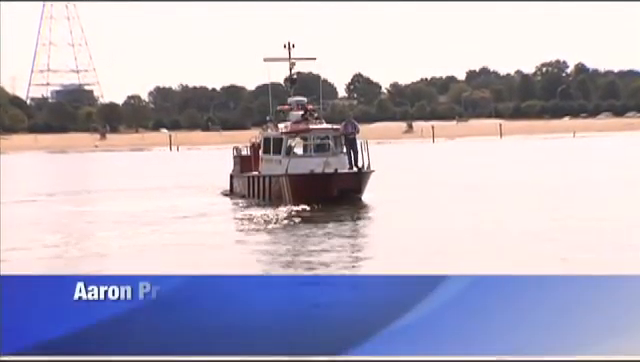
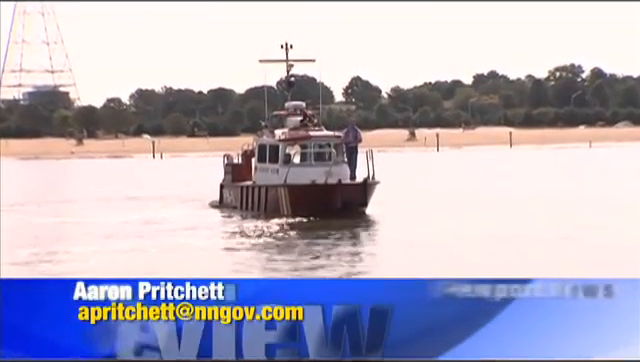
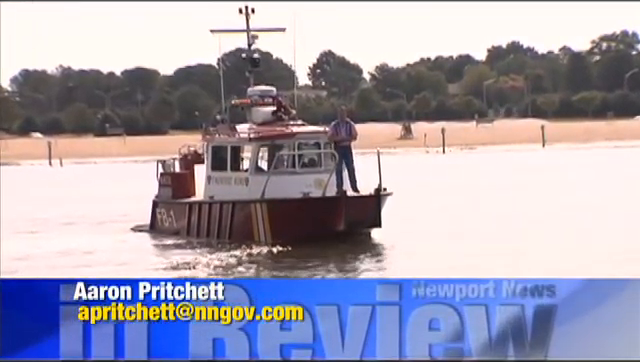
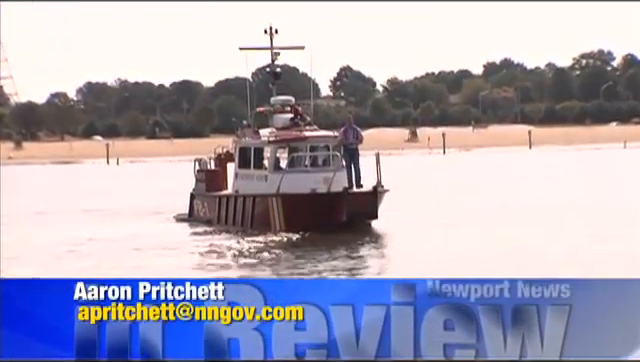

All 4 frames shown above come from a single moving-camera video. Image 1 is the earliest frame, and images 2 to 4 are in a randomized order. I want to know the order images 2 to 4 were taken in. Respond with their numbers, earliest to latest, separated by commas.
2, 4, 3
